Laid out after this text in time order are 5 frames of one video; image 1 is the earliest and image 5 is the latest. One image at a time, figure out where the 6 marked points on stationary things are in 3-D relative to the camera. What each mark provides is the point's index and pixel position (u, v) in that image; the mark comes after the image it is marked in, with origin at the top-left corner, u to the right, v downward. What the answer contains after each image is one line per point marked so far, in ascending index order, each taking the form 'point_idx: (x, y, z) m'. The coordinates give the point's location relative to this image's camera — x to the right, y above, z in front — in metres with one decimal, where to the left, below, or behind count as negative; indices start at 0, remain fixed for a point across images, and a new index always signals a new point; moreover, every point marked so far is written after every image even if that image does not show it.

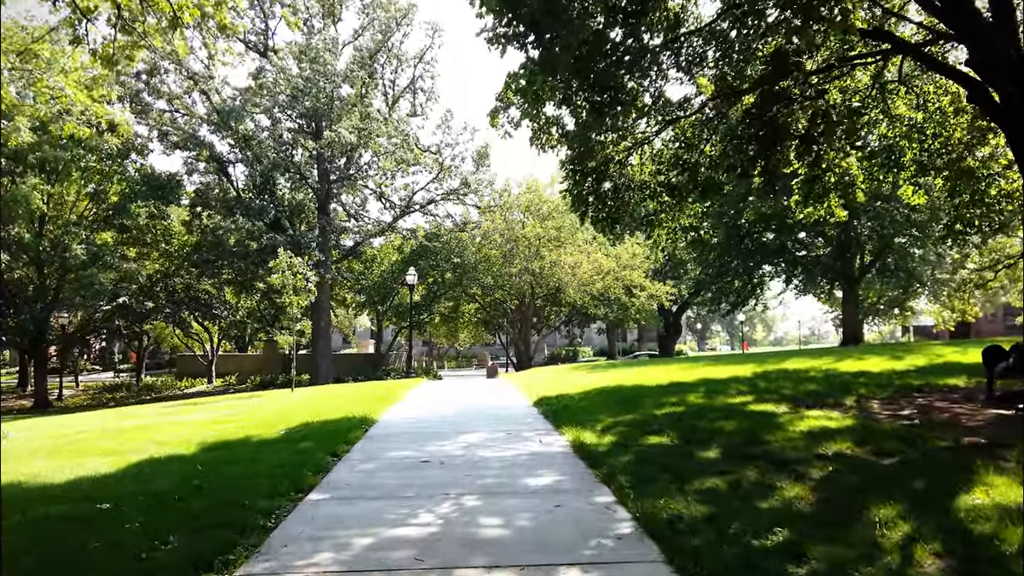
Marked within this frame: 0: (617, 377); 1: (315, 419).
0: (+1.9, -1.6, +13.9) m
1: (-2.5, -1.7, +9.4) m
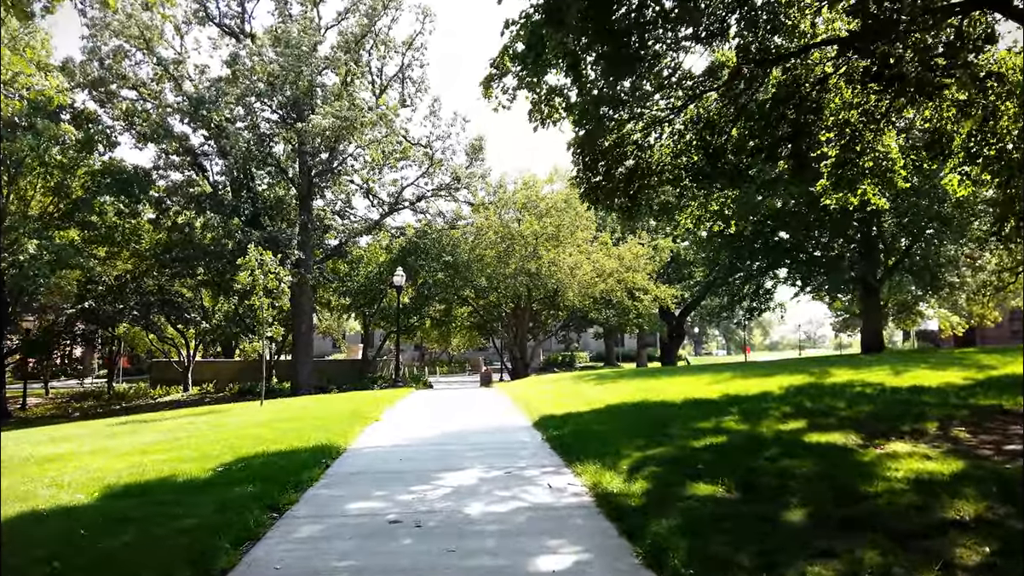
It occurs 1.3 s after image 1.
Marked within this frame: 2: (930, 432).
0: (+1.8, -1.6, +12.2) m
1: (-2.5, -1.6, +7.7) m
2: (+3.8, -1.3, +6.9) m
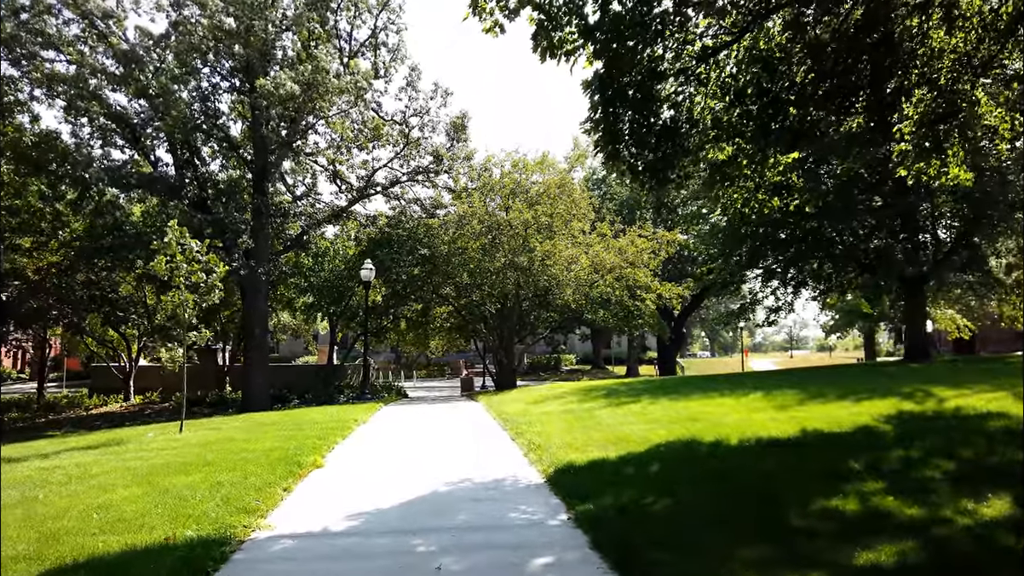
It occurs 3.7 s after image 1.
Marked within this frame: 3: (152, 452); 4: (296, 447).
0: (+1.8, -1.6, +9.1) m
1: (-2.4, -1.5, +4.6) m
2: (+3.9, -1.2, +3.9) m
3: (-4.2, -1.9, +8.7) m
4: (-2.4, -1.8, +8.3) m
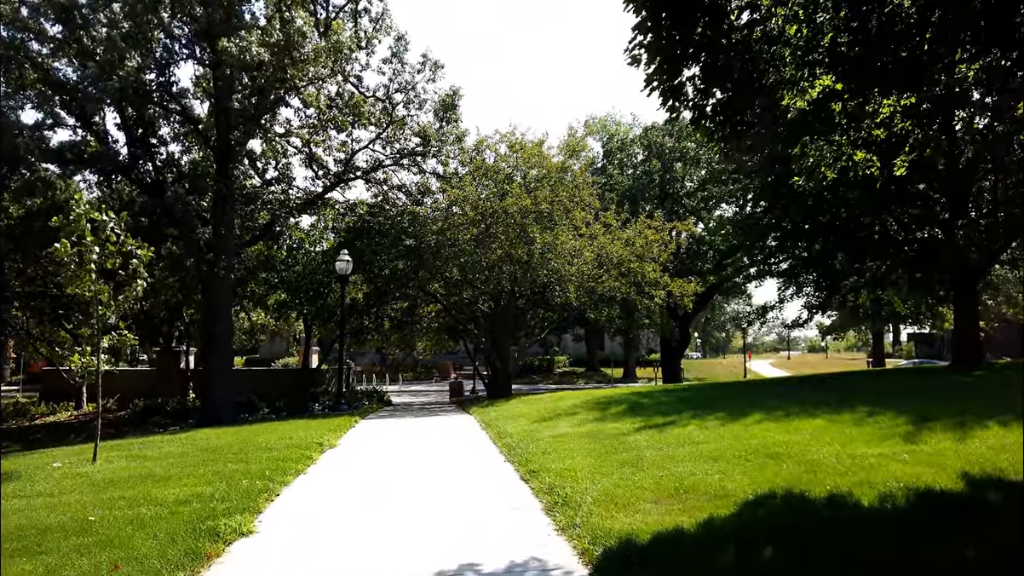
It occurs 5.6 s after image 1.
0: (+1.8, -1.4, +6.9) m
1: (-2.2, -1.4, +2.2) m
2: (+4.1, -1.1, +1.7) m
3: (-4.1, -1.8, +6.4) m
4: (-2.2, -1.6, +5.9) m
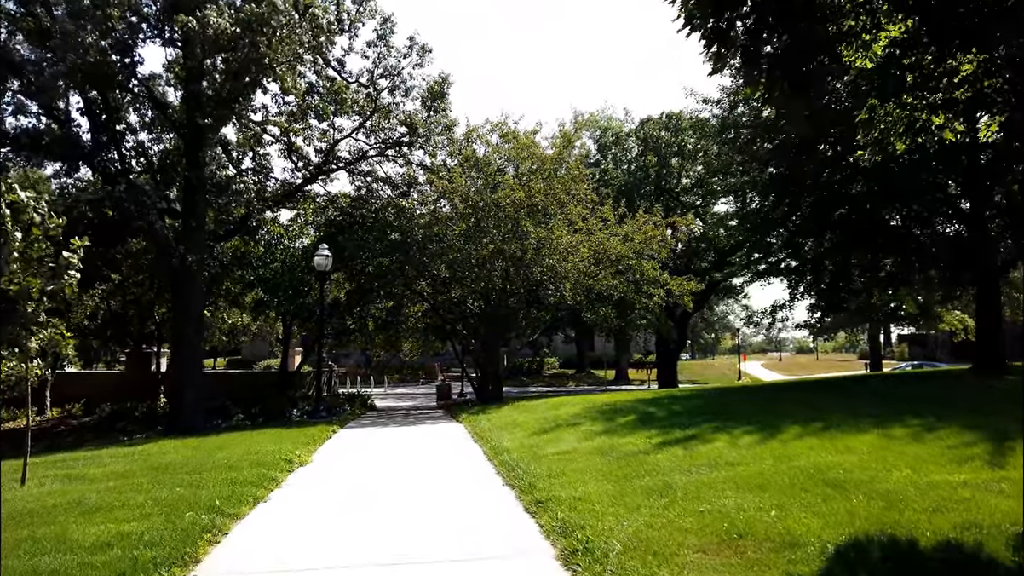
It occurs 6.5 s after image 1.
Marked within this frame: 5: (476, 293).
0: (+1.9, -1.4, +5.8) m
1: (-2.2, -1.4, +1.1) m
2: (+4.2, -1.1, +0.7) m
3: (-4.1, -1.7, +5.2) m
4: (-2.2, -1.6, +4.8) m
5: (-0.9, -0.1, +19.5) m
